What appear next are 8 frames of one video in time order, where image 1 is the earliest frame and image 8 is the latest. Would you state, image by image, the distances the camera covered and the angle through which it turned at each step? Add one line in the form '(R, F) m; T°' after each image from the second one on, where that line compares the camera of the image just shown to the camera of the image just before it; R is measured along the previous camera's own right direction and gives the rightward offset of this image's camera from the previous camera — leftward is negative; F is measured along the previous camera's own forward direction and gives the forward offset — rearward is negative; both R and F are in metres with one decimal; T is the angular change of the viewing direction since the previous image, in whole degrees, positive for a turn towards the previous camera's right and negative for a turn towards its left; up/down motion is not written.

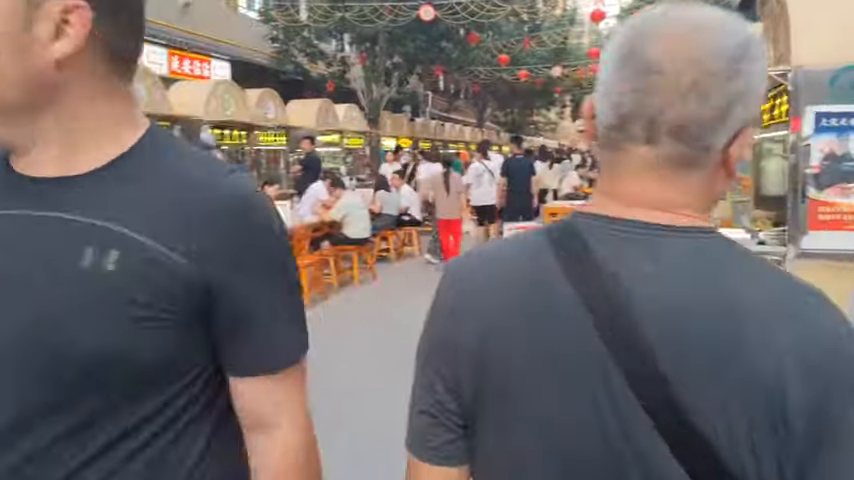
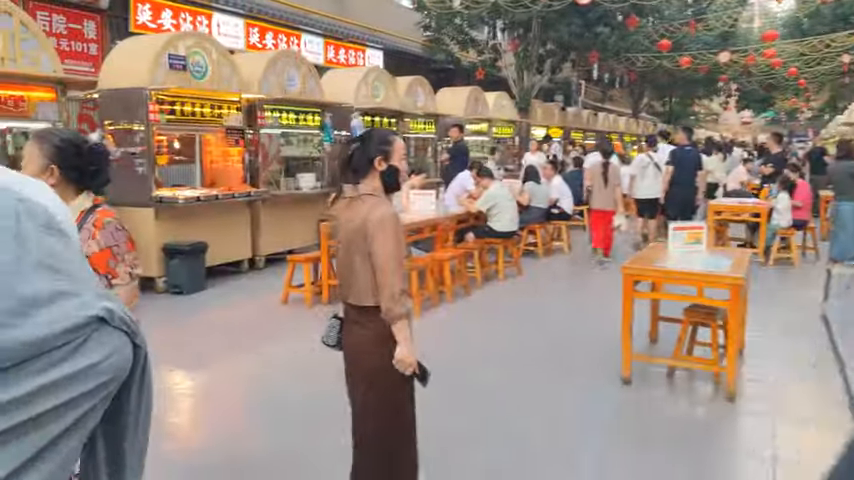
(-0.1, +0.4) m; -11°
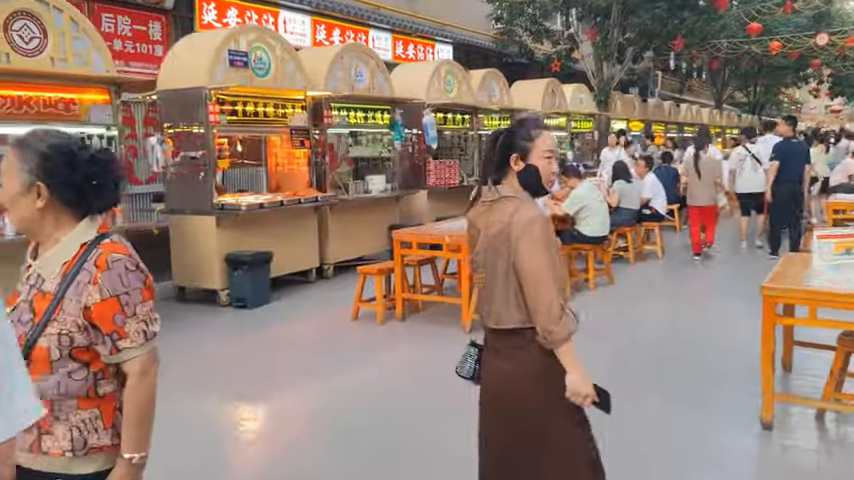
(-0.1, +0.7) m; -5°
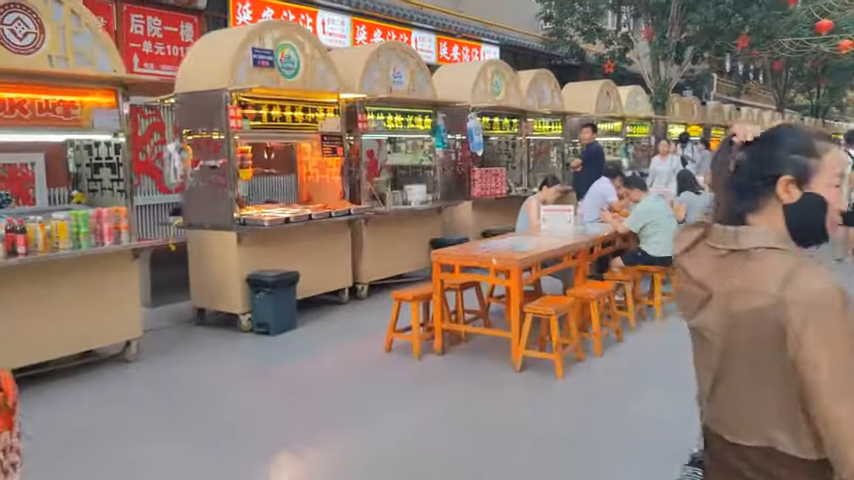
(0.0, +0.8) m; -3°
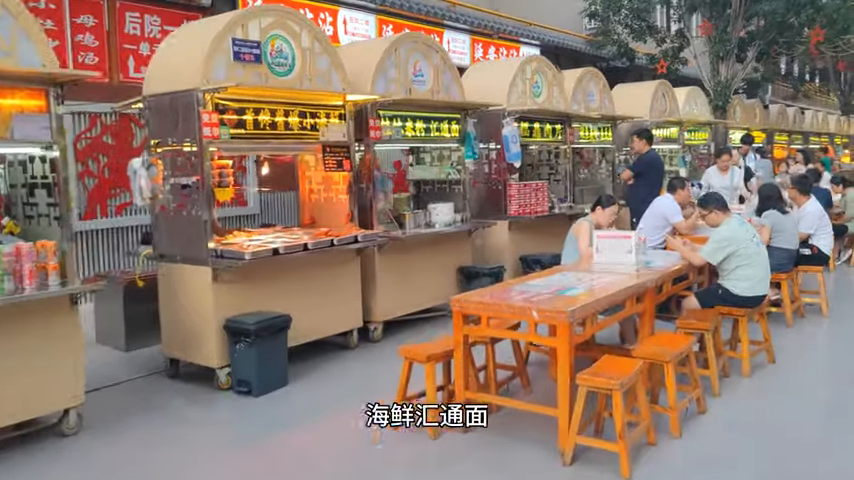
(+0.1, +1.2) m; -3°
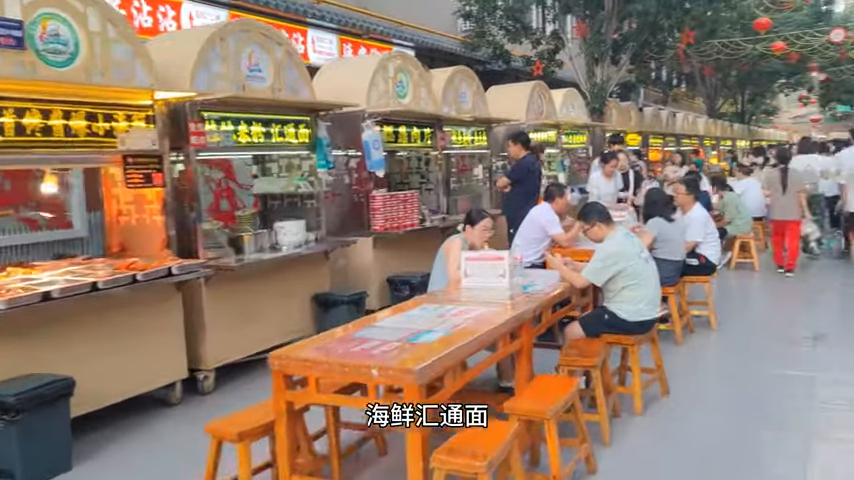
(+0.4, +0.9) m; +9°
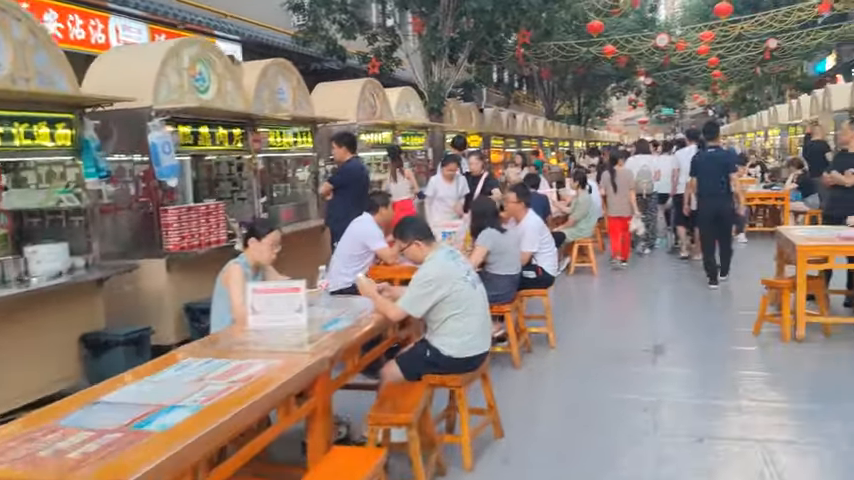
(+0.4, +0.8) m; +11°
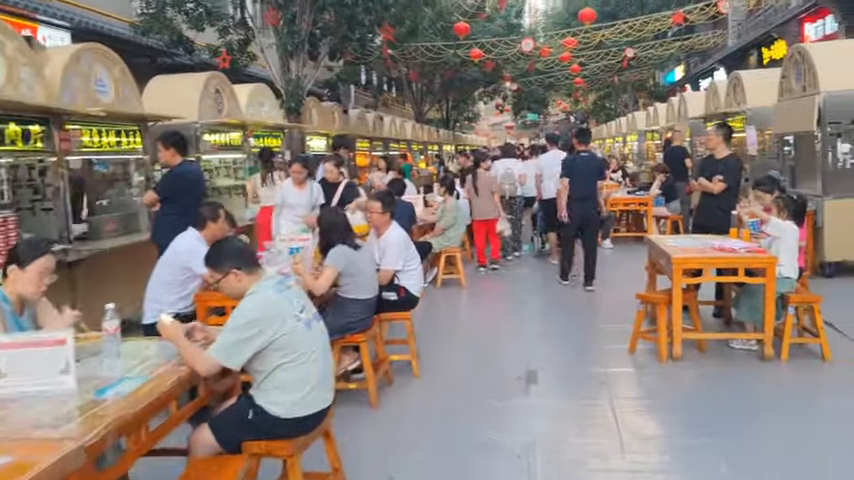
(+0.2, +0.8) m; +10°
